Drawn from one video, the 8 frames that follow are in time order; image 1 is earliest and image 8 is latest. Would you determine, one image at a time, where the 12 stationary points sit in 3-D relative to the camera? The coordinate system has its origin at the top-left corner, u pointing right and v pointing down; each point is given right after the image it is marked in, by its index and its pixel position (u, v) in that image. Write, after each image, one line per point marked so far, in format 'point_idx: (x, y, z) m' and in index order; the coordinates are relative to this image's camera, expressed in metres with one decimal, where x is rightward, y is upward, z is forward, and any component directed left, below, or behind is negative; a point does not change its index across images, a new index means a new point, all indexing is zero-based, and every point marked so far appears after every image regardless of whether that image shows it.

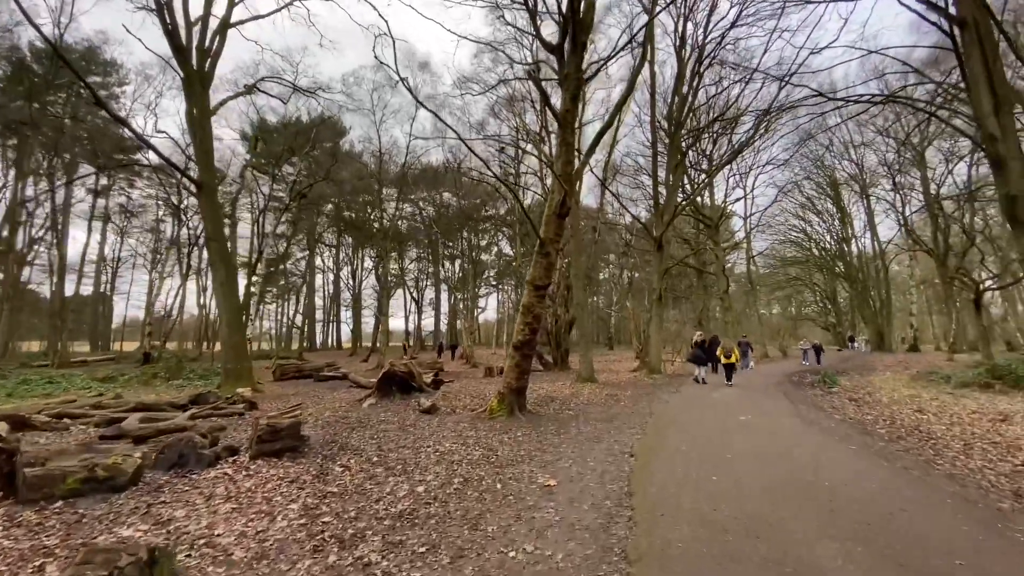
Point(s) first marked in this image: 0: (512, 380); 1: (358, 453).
0: (0.0, -1.5, +8.6) m
1: (-1.7, -1.8, +5.8) m
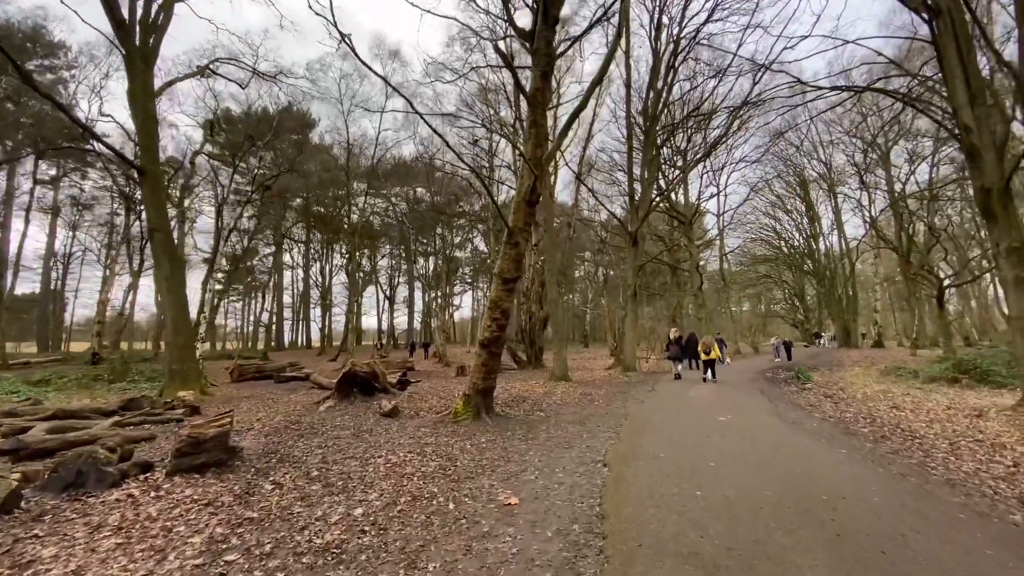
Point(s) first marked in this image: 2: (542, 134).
0: (-0.5, -1.4, +8.0) m
1: (-2.1, -1.8, +5.2) m
2: (+0.5, +2.3, +7.8) m
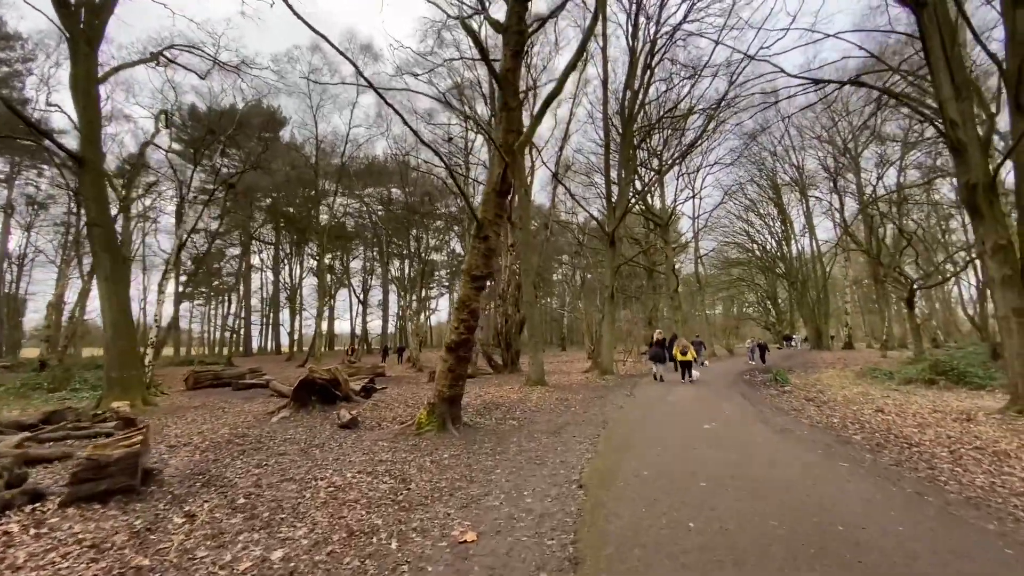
0: (-1.0, -1.4, +7.4) m
1: (-2.4, -1.7, +4.4) m
2: (0.0, +2.3, +7.2) m
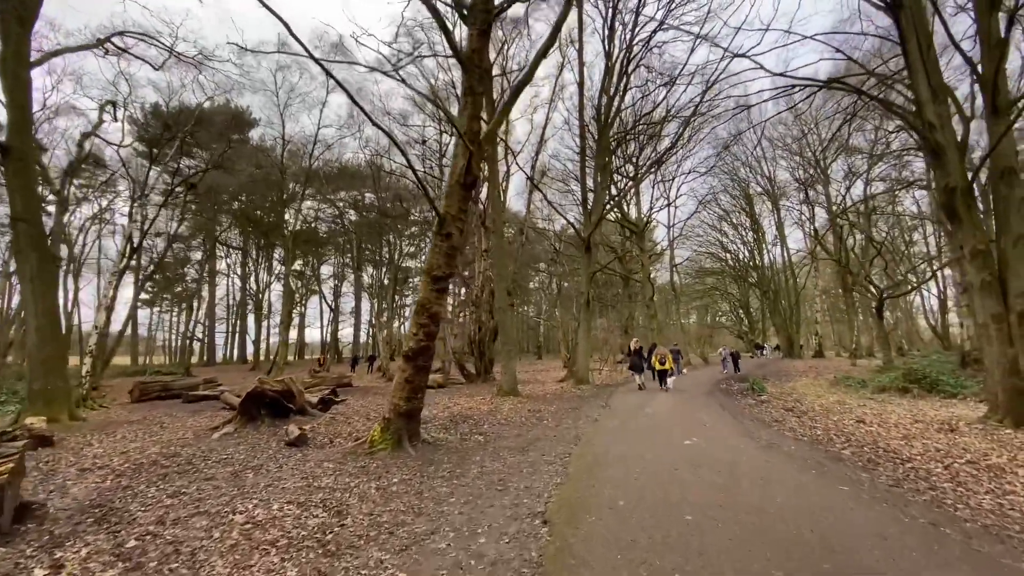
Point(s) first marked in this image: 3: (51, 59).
0: (-1.4, -1.4, +6.7) m
1: (-2.8, -1.7, +3.6) m
2: (-0.4, +2.3, +6.6) m
3: (-10.2, +5.1, +11.6) m
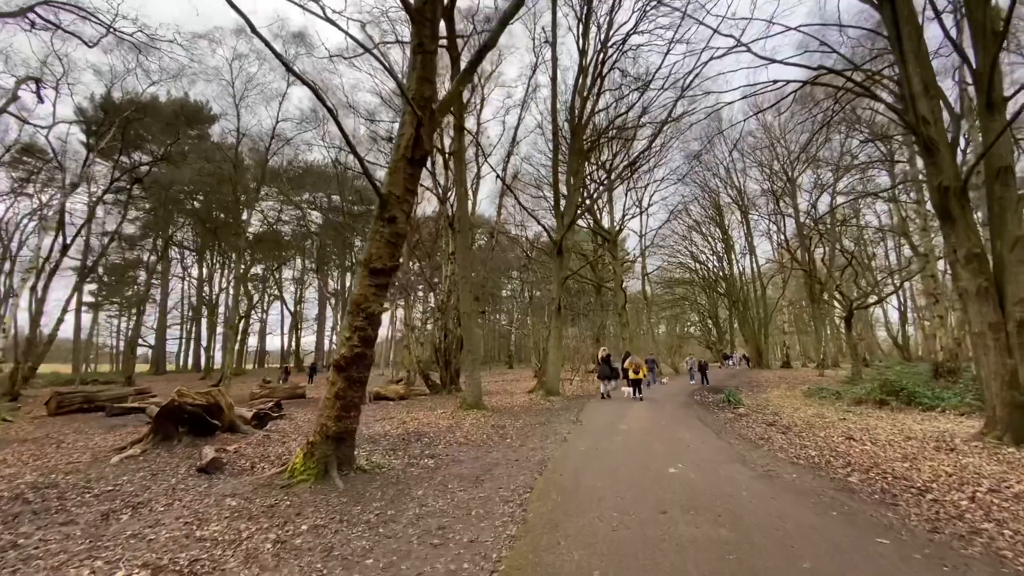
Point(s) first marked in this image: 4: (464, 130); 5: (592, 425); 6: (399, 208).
0: (-1.9, -1.4, +5.5) m
1: (-3.1, -1.6, +2.4) m
2: (-0.9, +2.3, +5.6) m
3: (-10.9, +5.2, +10.1) m
4: (-1.3, +4.3, +14.4) m
5: (+1.3, -2.3, +8.7) m
6: (-1.2, +0.8, +5.5) m
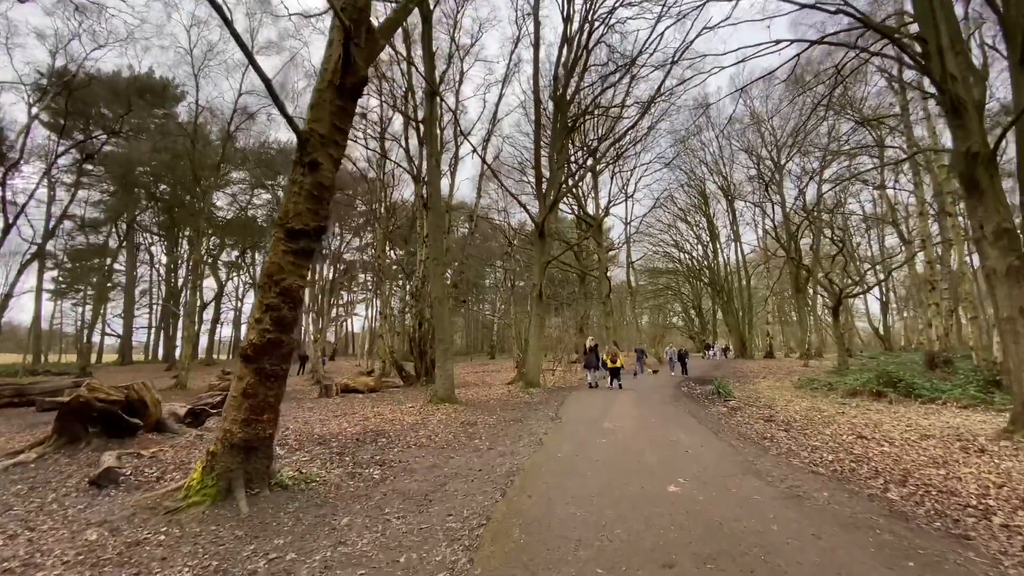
0: (-2.3, -1.1, +4.3) m
1: (-3.4, -1.3, +1.2) m
2: (-1.2, +2.6, +4.3) m
3: (-11.3, +5.5, +8.5) m
4: (-1.9, +4.7, +13.1) m
5: (+0.9, -2.0, +7.6) m
6: (-1.5, +1.1, +4.3) m
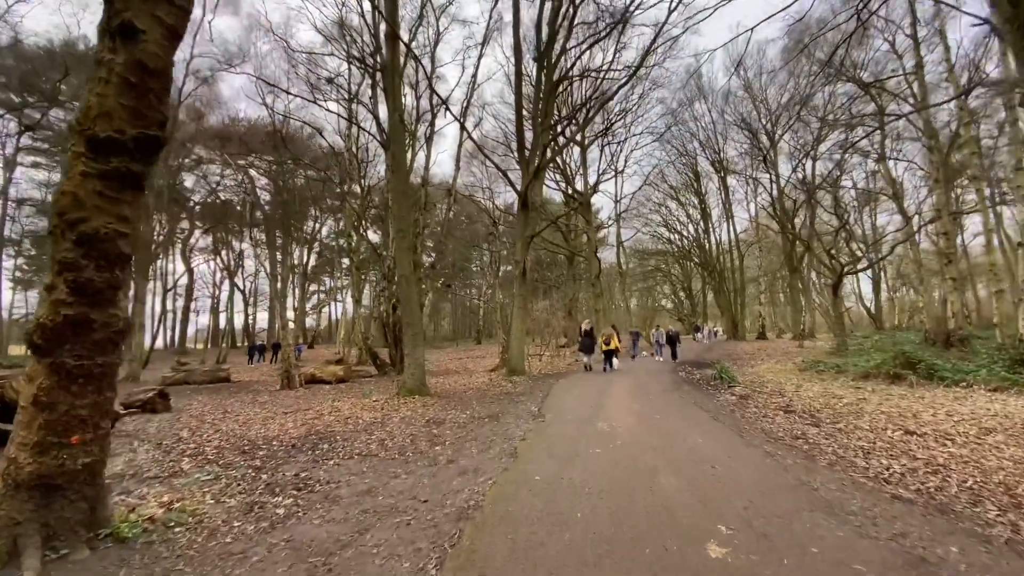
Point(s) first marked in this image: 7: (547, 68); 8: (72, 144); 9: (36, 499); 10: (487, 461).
0: (-2.6, -0.8, +2.7) m
1: (-3.6, -1.2, -0.4) m
2: (-1.5, +2.9, +2.7) m
3: (-11.8, +5.8, +6.5) m
4: (-2.4, +5.2, +11.3) m
5: (+0.5, -1.6, +6.1) m
6: (-1.8, +1.4, +2.6) m
7: (+1.2, +7.4, +17.5) m
8: (-2.3, +0.7, +2.7) m
9: (-2.5, -1.1, +2.7) m
10: (-0.2, -1.5, +4.7) m
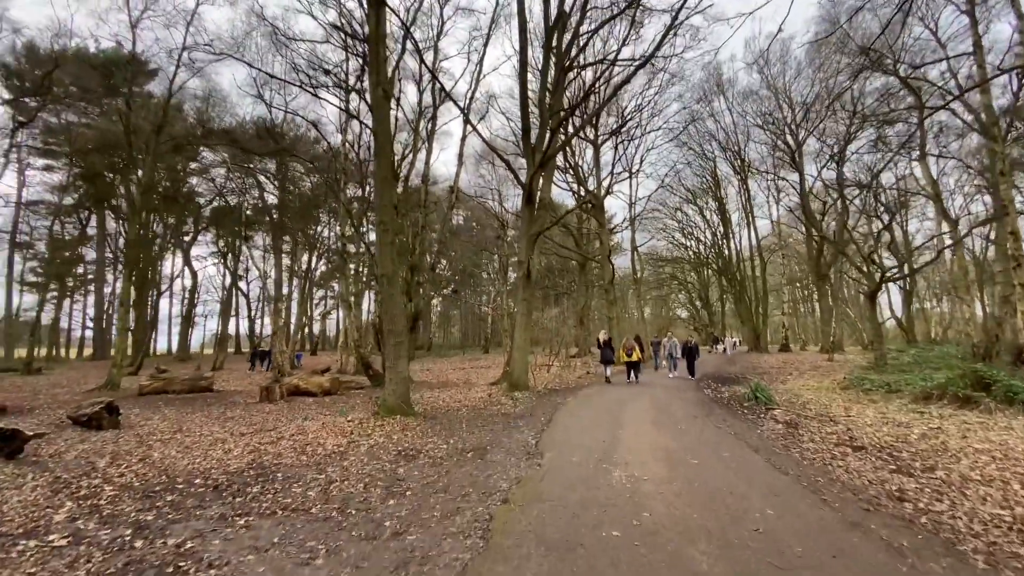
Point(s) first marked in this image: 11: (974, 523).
0: (-2.8, -0.7, +1.2) m
1: (-3.9, -1.0, -1.9) m
2: (-1.7, +3.0, +1.2) m
3: (-11.8, +6.0, +5.4) m
4: (-2.3, +5.2, +9.9) m
5: (+0.4, -1.5, +4.5) m
6: (-2.0, +1.5, +1.1) m
7: (+1.5, +7.3, +15.9) m
8: (-2.5, +0.8, +1.2) m
9: (-2.7, -1.0, +1.2) m
10: (-0.4, -1.5, +3.1) m
11: (+3.2, -1.6, +3.6) m
